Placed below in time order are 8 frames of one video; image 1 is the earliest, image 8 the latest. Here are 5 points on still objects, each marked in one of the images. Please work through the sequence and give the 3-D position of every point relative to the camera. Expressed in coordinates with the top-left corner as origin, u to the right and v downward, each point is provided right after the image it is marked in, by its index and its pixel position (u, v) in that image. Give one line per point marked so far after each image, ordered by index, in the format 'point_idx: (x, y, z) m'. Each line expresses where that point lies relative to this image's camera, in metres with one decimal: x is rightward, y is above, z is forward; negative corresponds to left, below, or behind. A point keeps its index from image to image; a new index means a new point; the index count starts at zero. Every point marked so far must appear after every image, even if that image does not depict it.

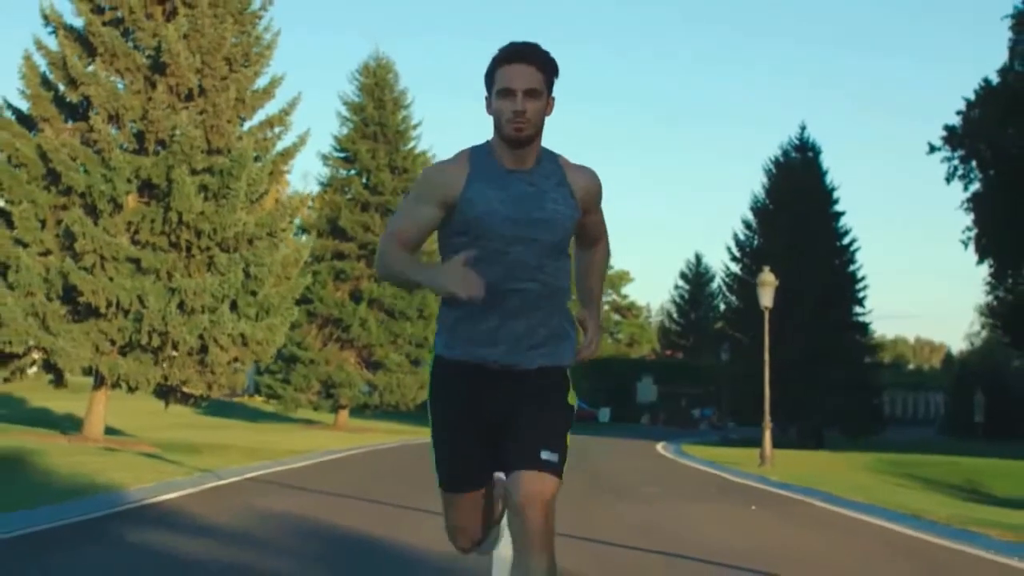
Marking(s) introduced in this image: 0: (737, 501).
0: (+3.1, -2.8, +17.9) m
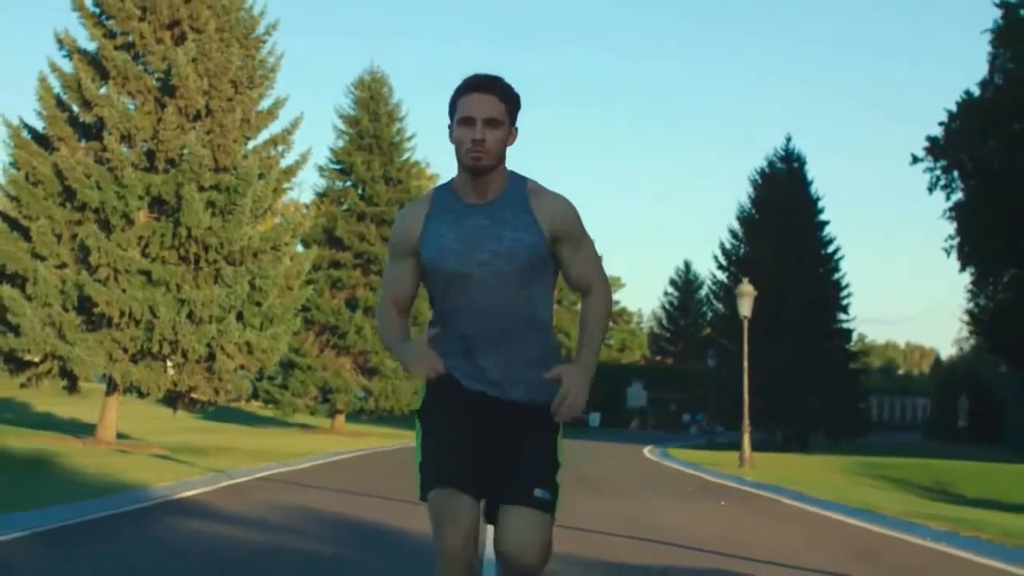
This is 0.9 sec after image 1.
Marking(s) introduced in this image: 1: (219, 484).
0: (+2.9, -3.0, +19.5) m
1: (-3.7, -2.6, +17.7) m
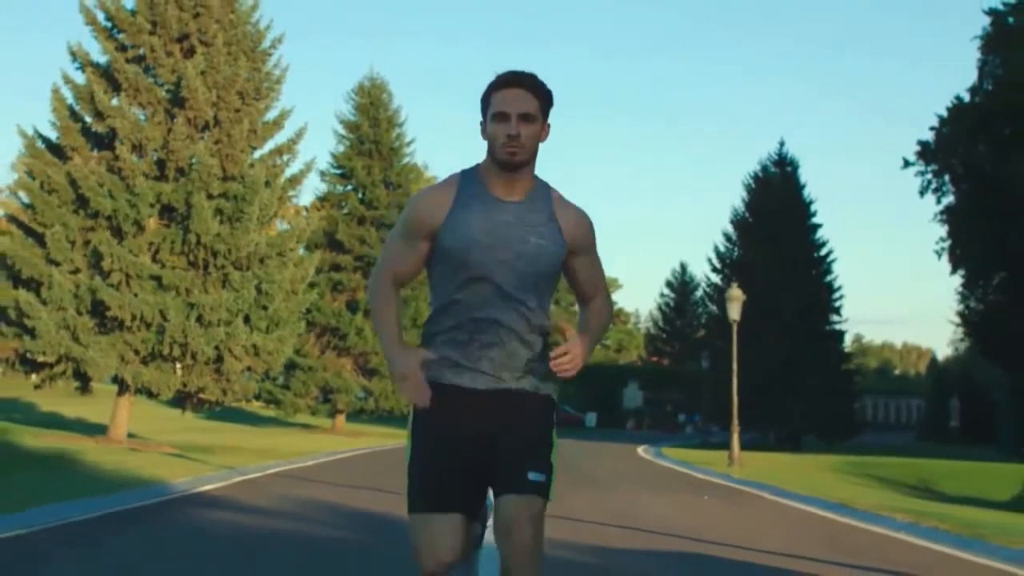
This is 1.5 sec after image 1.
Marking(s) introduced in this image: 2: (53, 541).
0: (+2.9, -3.1, +20.6) m
1: (-3.8, -2.7, +18.8) m
2: (-4.2, -2.3, +12.6) m
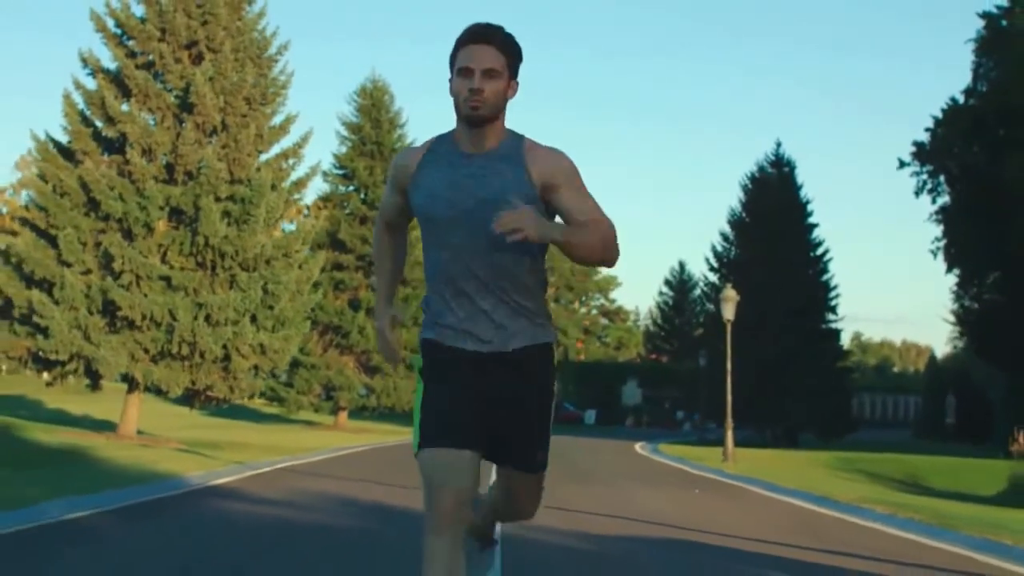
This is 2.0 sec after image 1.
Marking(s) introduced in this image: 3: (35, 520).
0: (+2.9, -3.1, +21.4) m
1: (-3.8, -2.7, +19.6) m
2: (-4.2, -2.3, +13.5) m
3: (-4.7, -2.3, +13.4) m
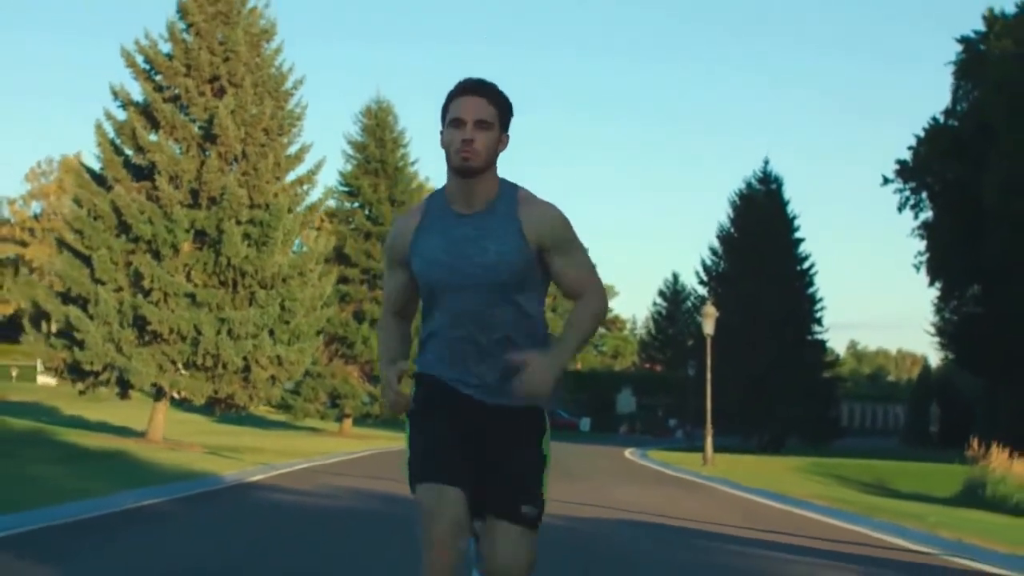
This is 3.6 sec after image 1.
0: (+2.8, -3.5, +24.2) m
1: (-3.8, -3.0, +22.4) m
2: (-4.2, -2.6, +16.2) m
3: (-4.8, -2.6, +16.1) m
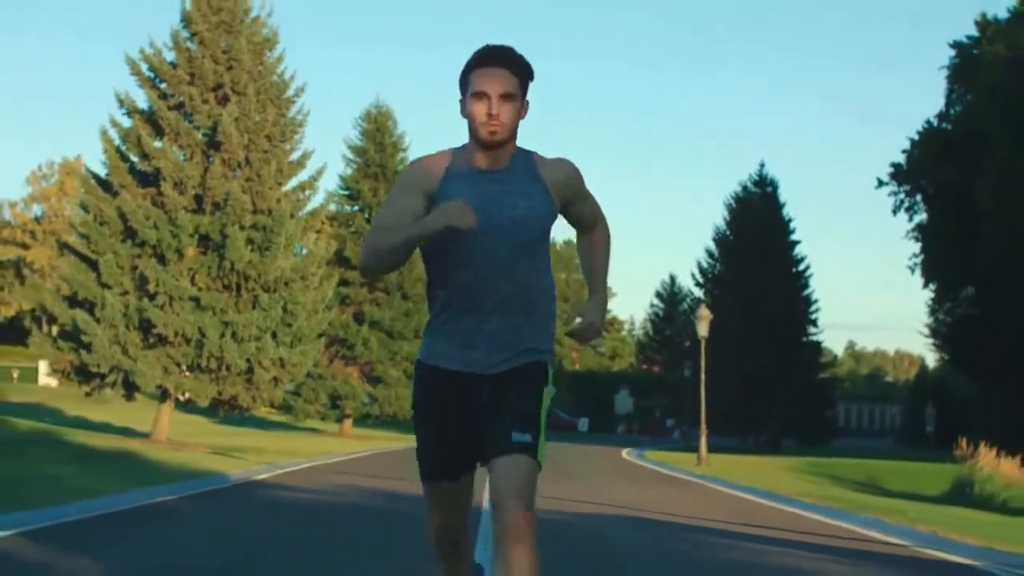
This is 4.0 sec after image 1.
0: (+2.8, -3.6, +24.9) m
1: (-3.9, -3.1, +23.1) m
2: (-4.3, -2.7, +16.9) m
3: (-4.8, -2.7, +16.8) m
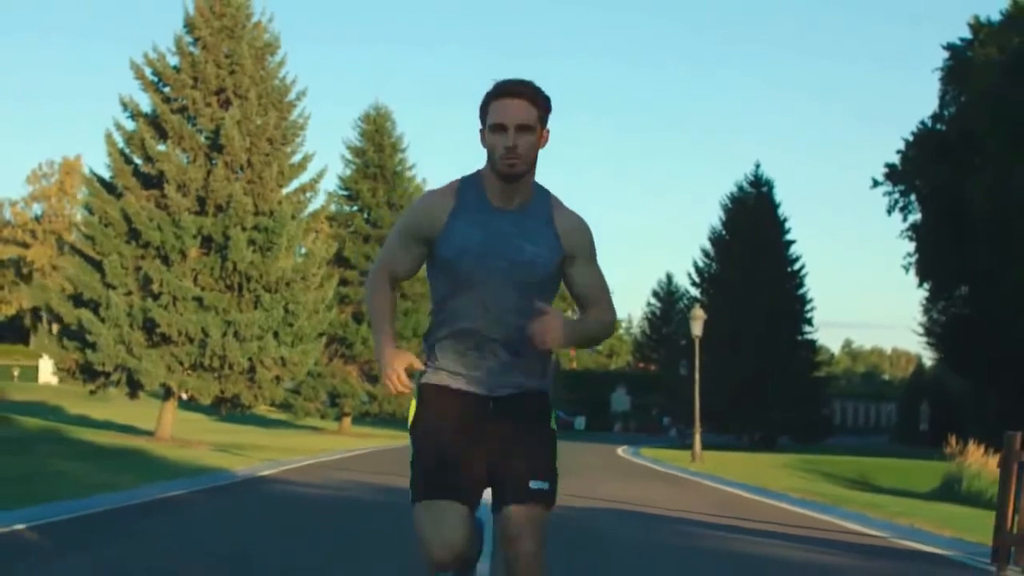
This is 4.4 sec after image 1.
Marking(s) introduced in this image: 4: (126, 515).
0: (+2.7, -3.6, +25.5) m
1: (-3.9, -3.1, +23.7) m
2: (-4.3, -2.7, +17.5) m
3: (-4.8, -2.7, +17.5) m
4: (-4.6, -2.7, +16.5) m
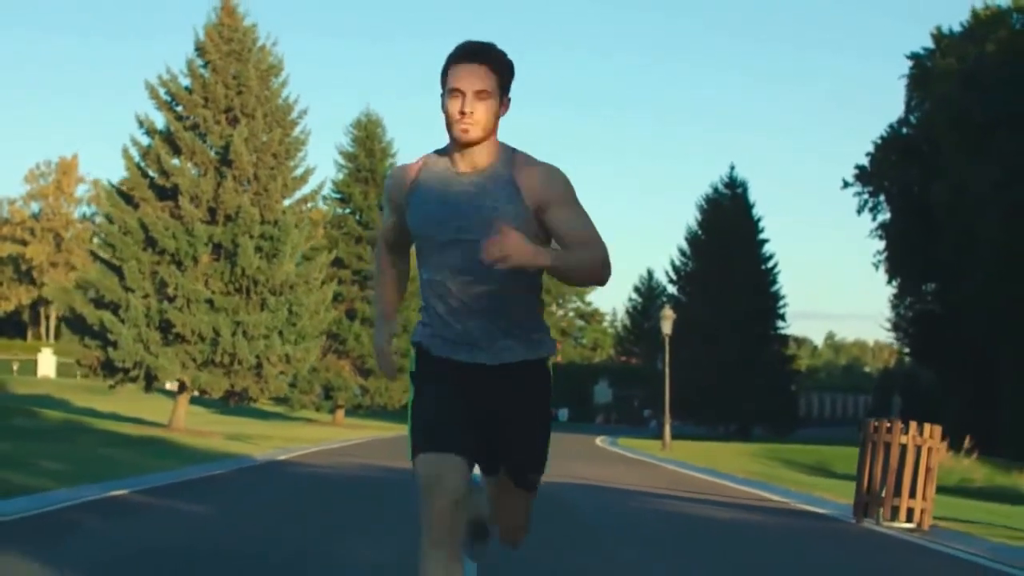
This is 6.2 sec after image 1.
0: (+2.4, -3.7, +28.8) m
1: (-4.2, -3.3, +26.9) m
2: (-4.6, -2.9, +20.8) m
3: (-5.1, -2.9, +20.7) m
4: (-4.8, -2.9, +19.7) m
